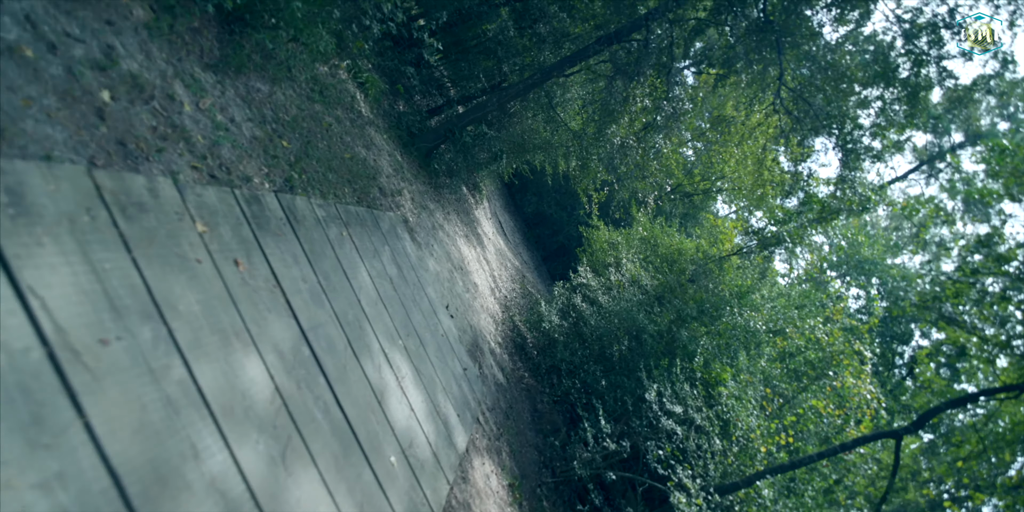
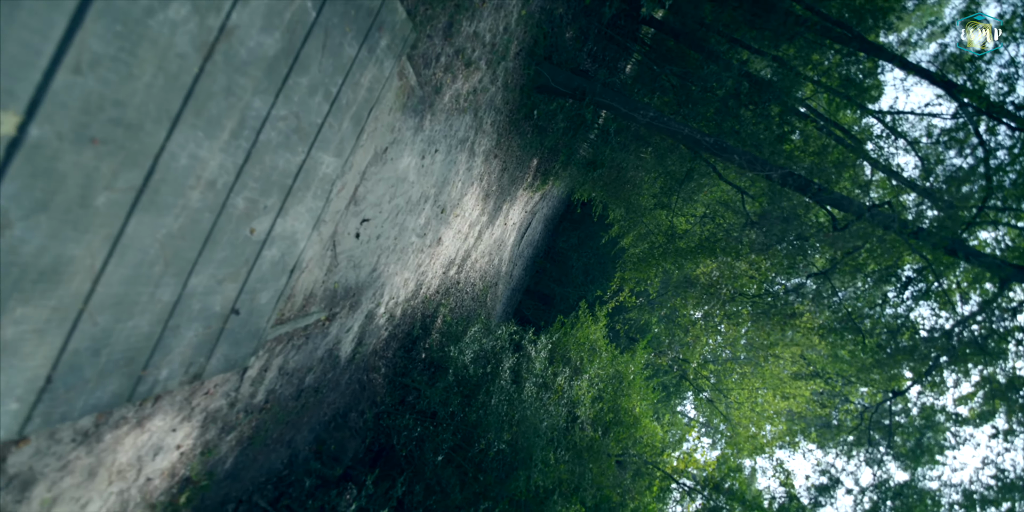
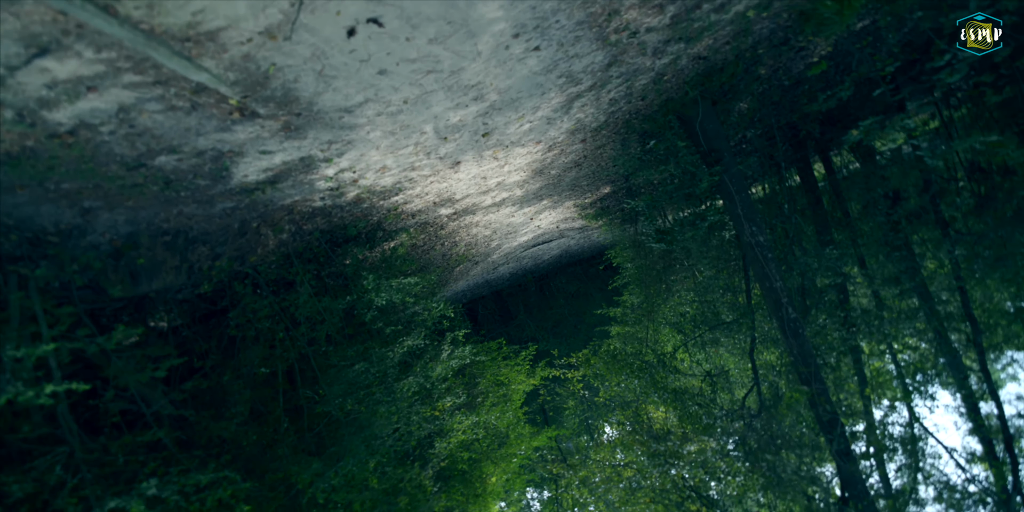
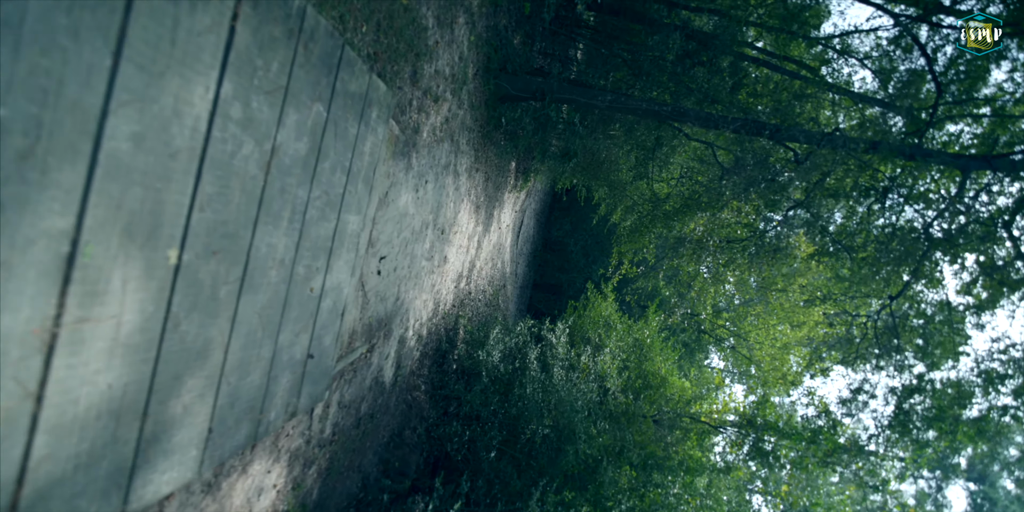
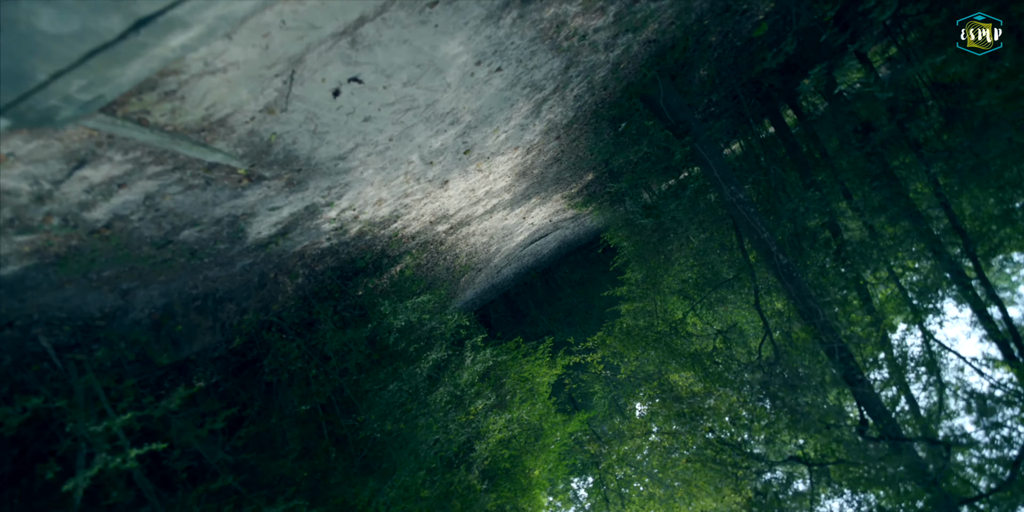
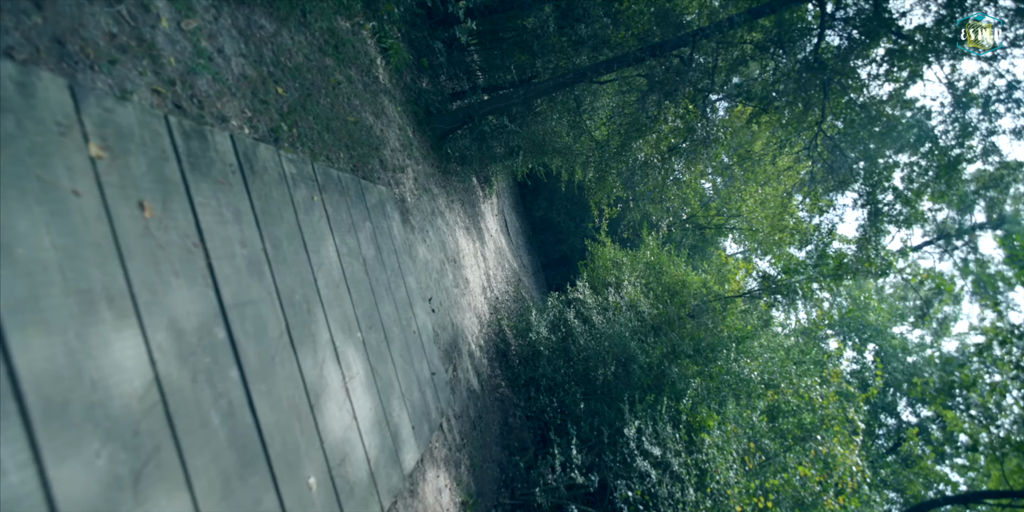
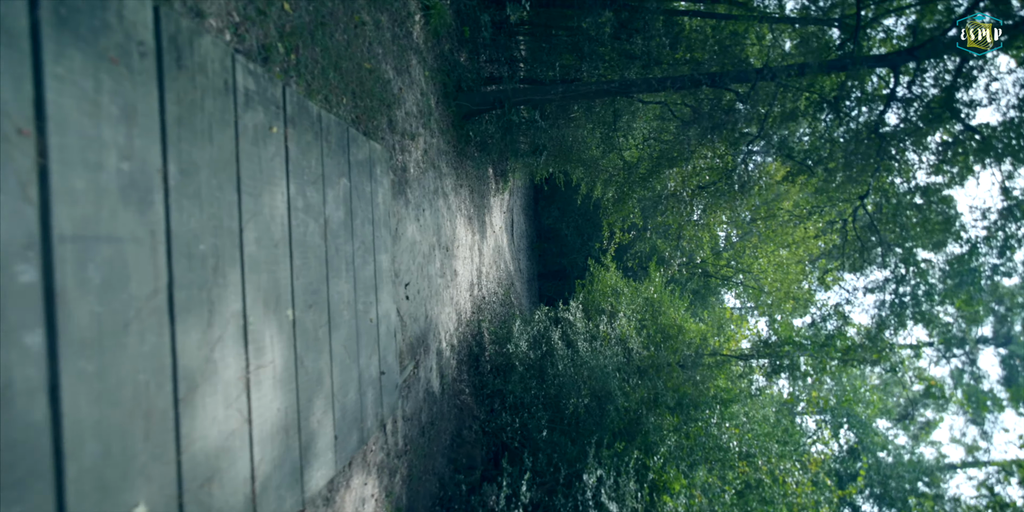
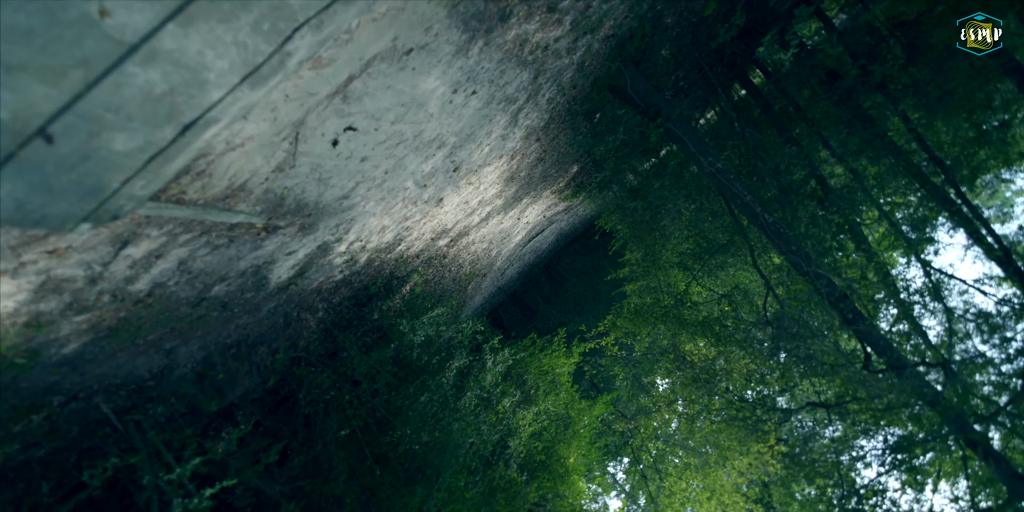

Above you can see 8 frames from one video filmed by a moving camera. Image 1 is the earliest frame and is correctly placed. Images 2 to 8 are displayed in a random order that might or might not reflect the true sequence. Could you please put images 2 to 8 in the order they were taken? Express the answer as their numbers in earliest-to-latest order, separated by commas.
6, 7, 4, 2, 8, 5, 3
